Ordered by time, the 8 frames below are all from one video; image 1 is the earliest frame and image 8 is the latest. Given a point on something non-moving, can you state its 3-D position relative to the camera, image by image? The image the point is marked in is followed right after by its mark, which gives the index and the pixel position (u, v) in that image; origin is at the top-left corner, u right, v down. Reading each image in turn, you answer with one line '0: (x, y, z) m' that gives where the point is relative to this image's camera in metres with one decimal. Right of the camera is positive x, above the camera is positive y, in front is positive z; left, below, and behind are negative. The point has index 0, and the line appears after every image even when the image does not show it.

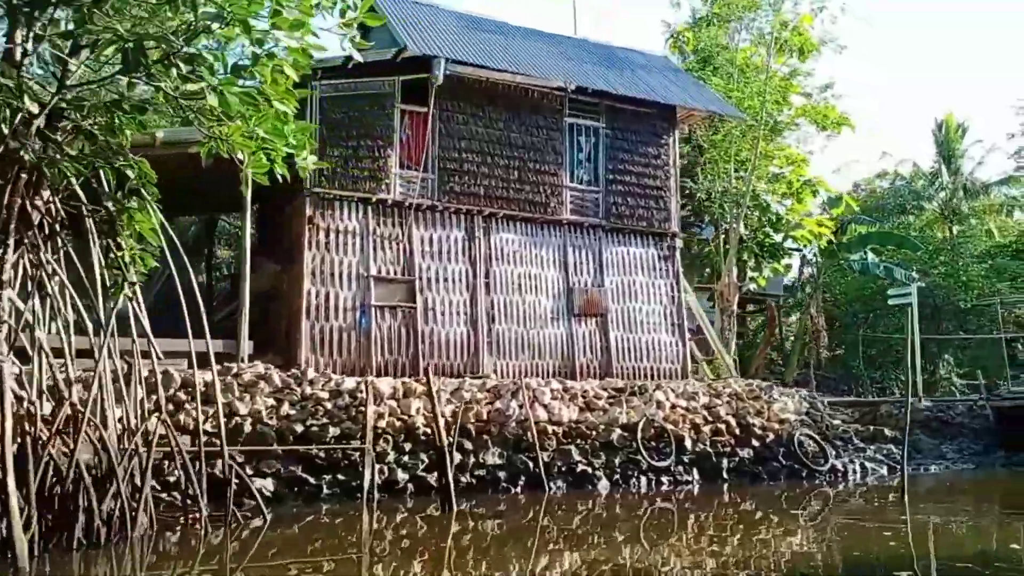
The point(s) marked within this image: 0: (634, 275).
0: (+1.9, +0.2, +12.9) m
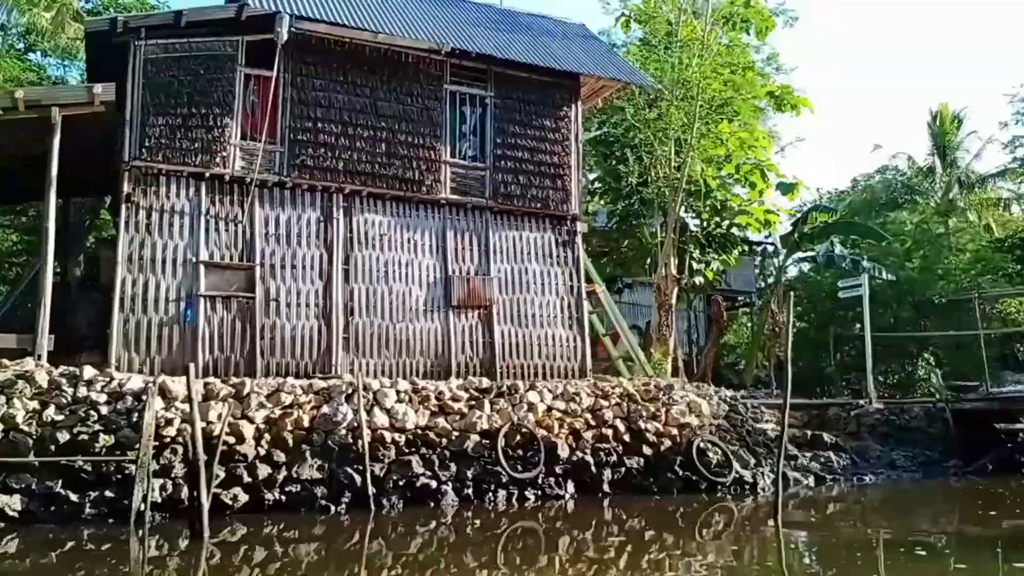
0: (+0.2, +0.4, +11.4) m
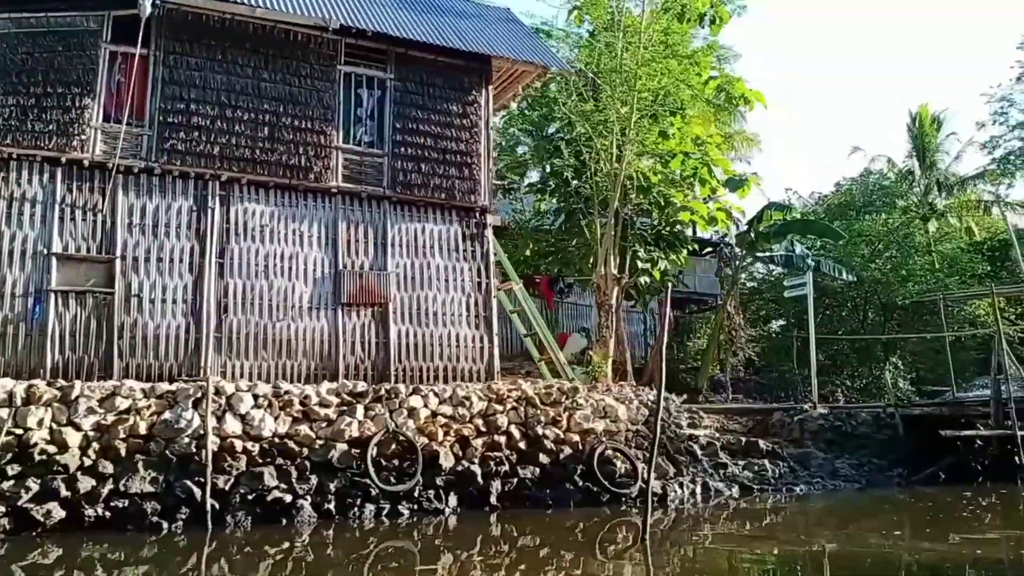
0: (-1.0, +0.4, +10.6) m
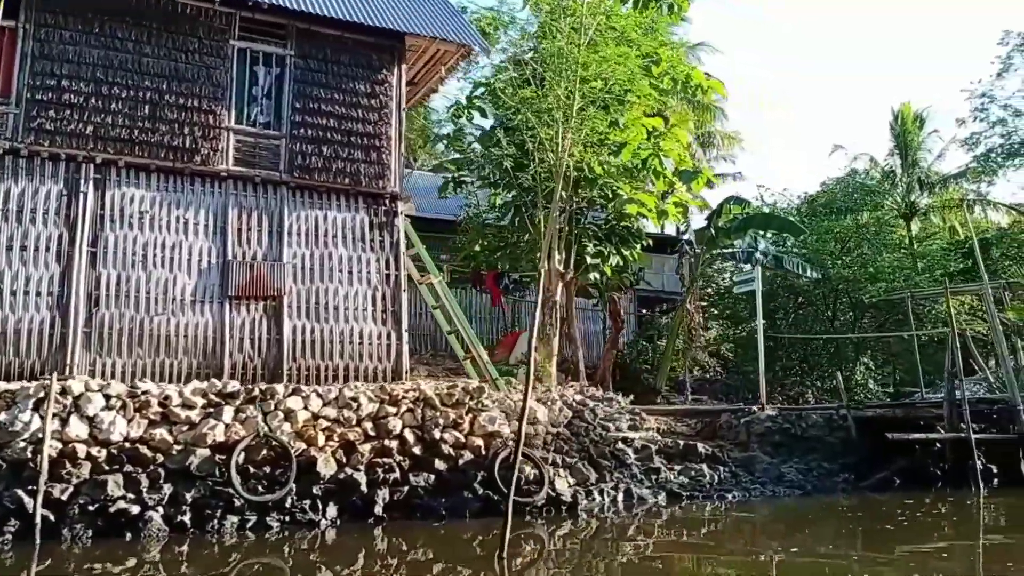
0: (-2.1, +0.5, +9.8) m
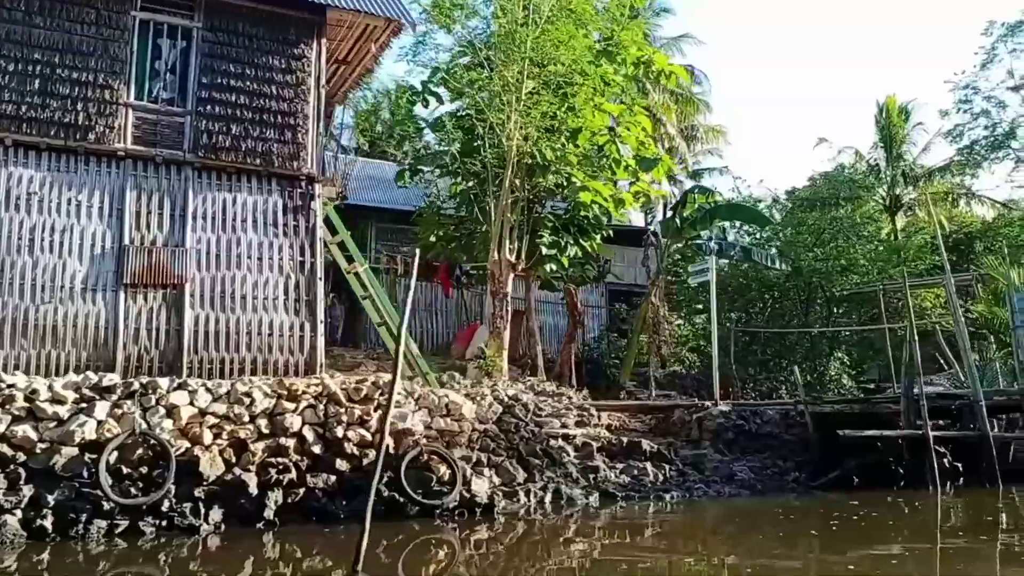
0: (-2.9, +0.6, +9.2) m
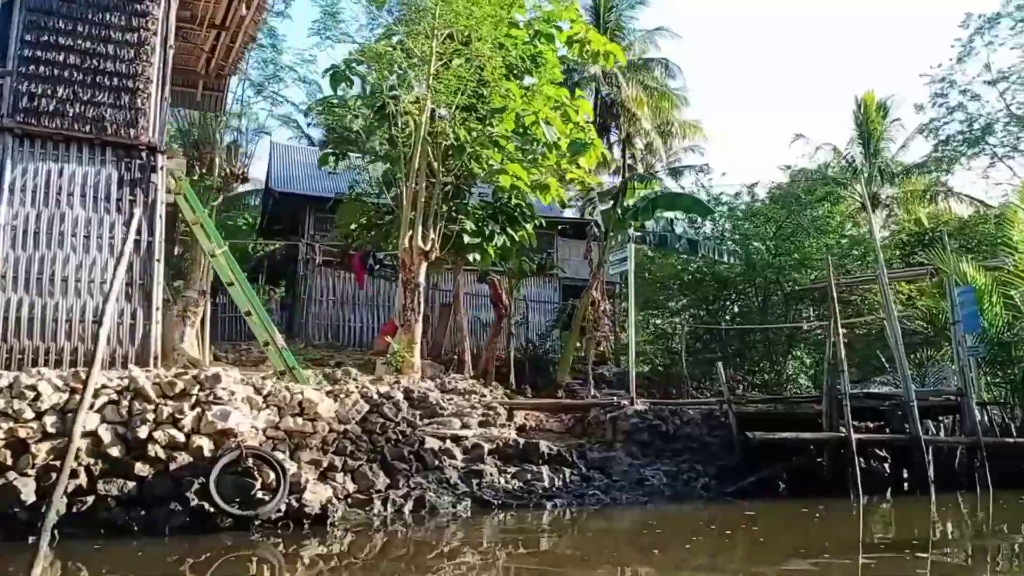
0: (-4.3, +0.8, +8.2) m
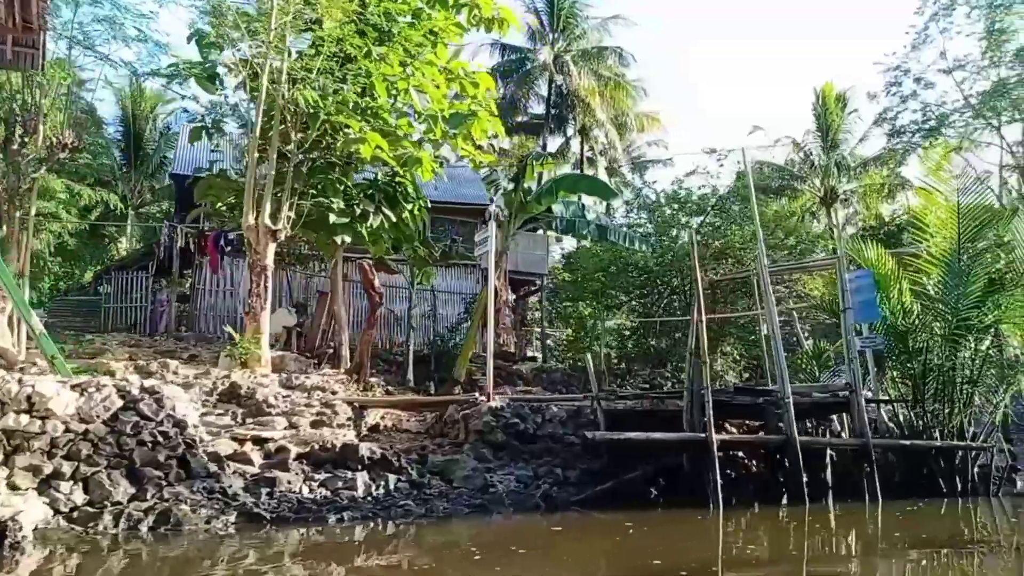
0: (-6.2, +1.0, +6.8) m
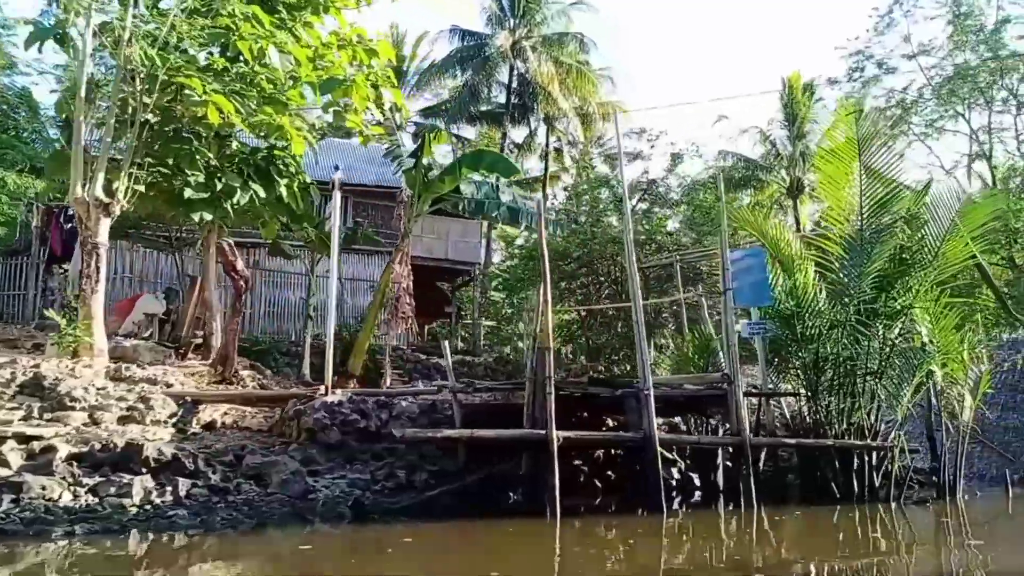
0: (-7.9, +1.3, +5.6) m
